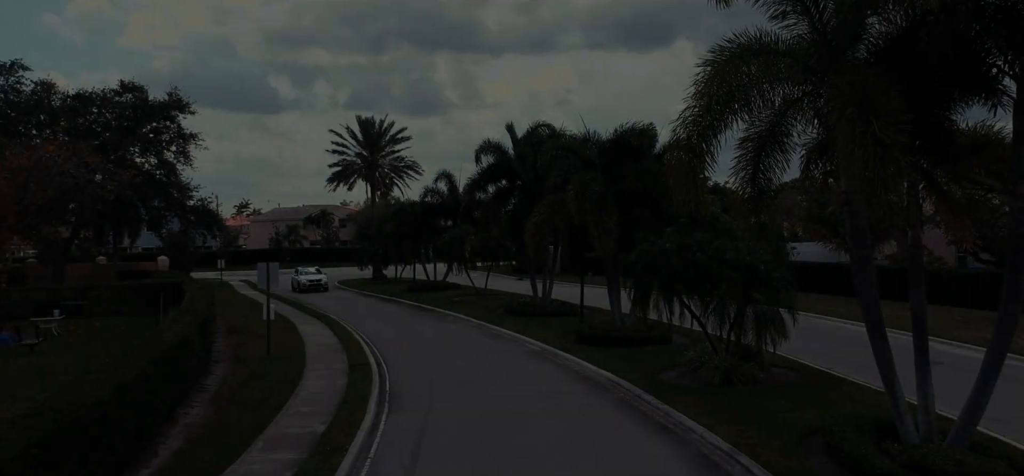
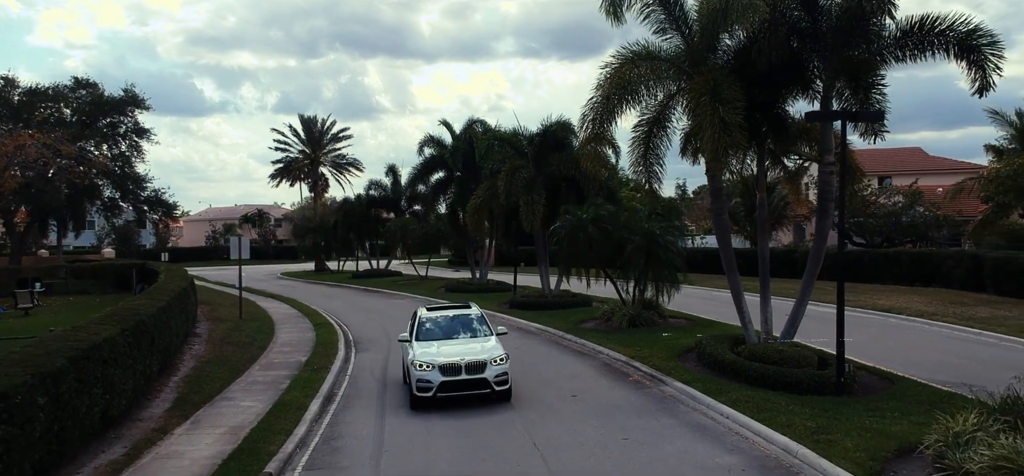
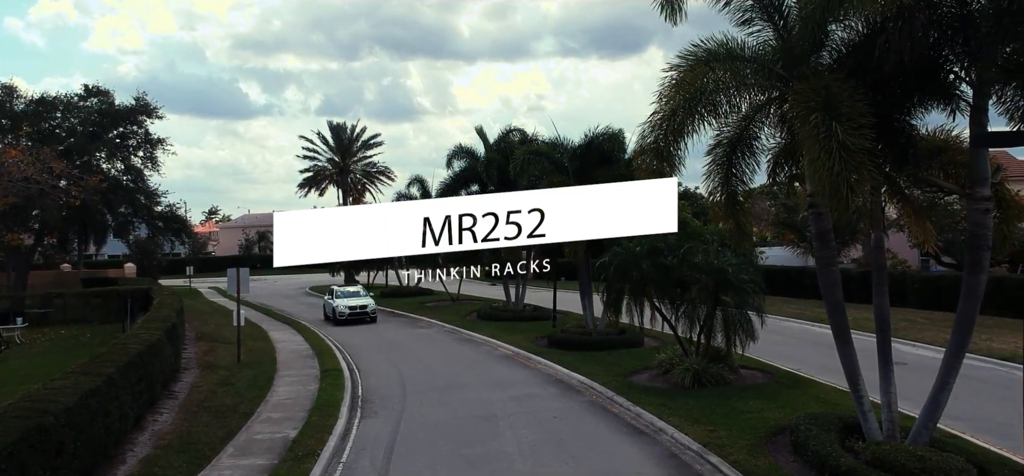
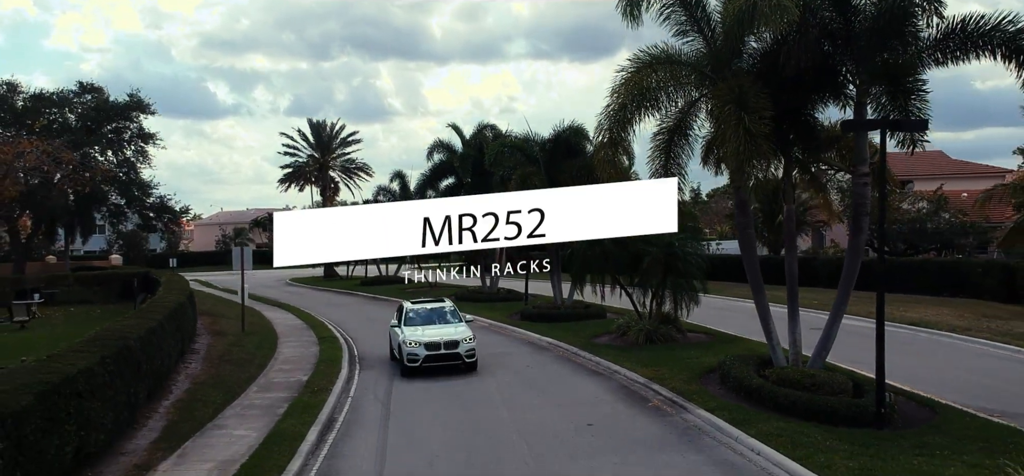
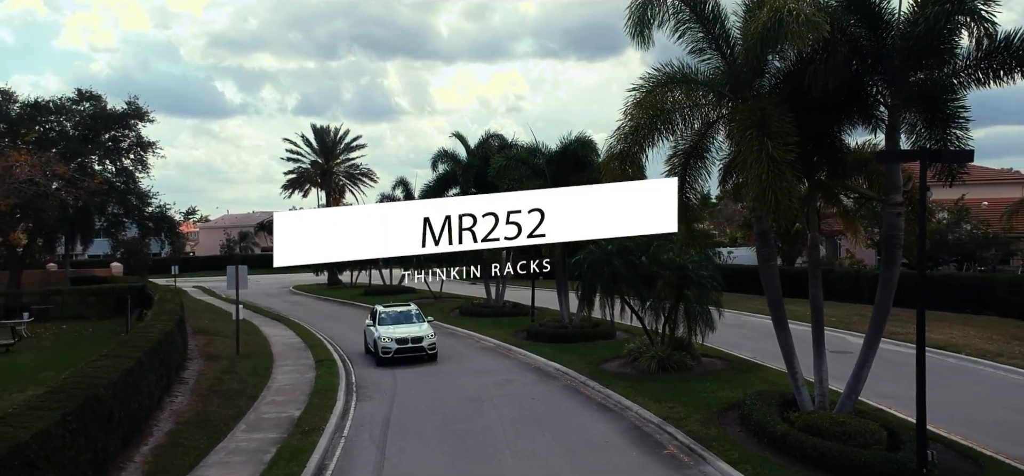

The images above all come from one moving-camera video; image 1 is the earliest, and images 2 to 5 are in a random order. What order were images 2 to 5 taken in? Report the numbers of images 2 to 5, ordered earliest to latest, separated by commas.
3, 5, 4, 2
